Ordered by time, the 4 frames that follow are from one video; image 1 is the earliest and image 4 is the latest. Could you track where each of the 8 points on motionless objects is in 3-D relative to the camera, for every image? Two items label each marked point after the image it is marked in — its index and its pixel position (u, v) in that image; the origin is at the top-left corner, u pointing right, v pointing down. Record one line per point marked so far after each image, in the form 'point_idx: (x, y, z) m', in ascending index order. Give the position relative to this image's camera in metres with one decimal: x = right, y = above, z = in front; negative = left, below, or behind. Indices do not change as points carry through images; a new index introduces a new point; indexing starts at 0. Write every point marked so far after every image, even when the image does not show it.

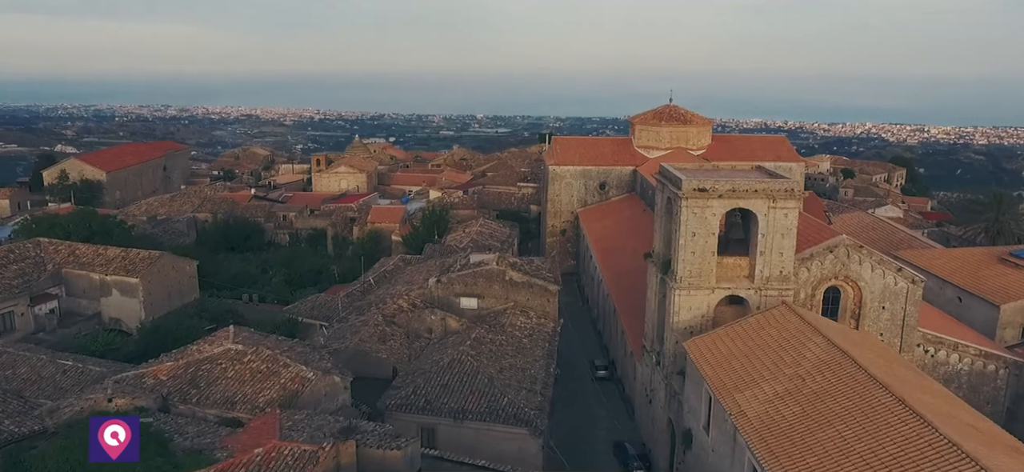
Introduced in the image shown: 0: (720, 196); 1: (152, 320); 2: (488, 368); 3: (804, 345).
0: (+3.2, +0.6, +10.1) m
1: (-8.0, -1.9, +14.8) m
2: (-0.4, -2.2, +11.0) m
3: (+3.8, -1.4, +8.7) m
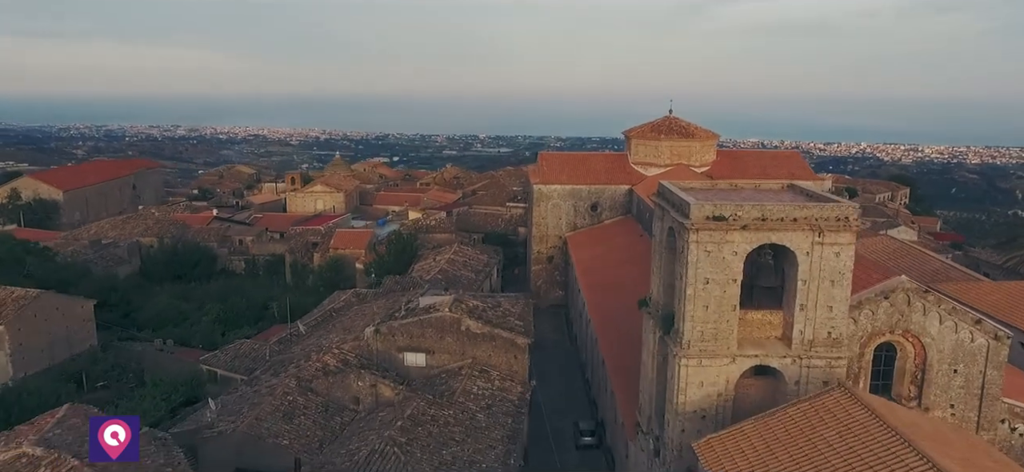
0: (+2.5, +0.1, +7.1) m
1: (-8.7, -2.5, +11.7) m
2: (-1.1, -2.7, +7.9) m
3: (+3.1, -1.9, +5.6) m
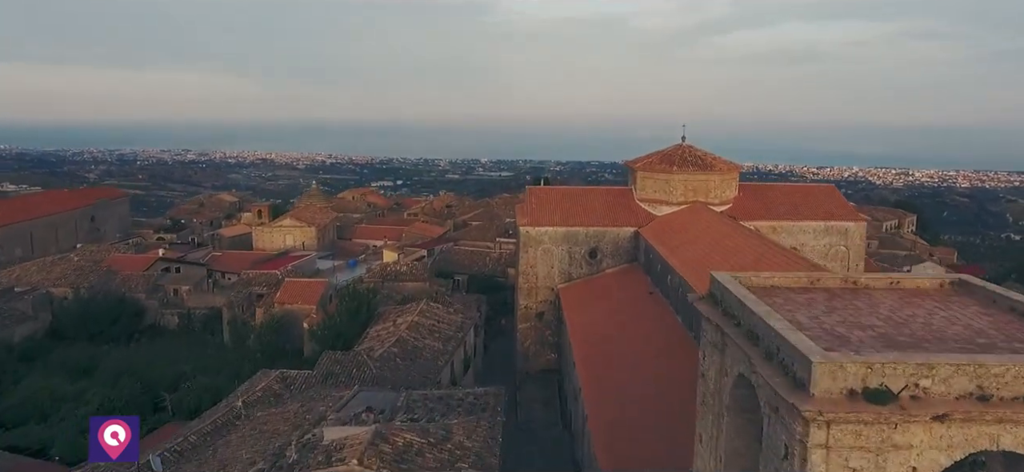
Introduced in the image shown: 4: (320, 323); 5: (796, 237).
0: (+2.0, -0.8, +3.1) m
1: (-9.2, -3.6, +7.6) m
2: (-1.6, -3.7, +3.8) m
3: (+2.6, -2.8, +1.5) m
4: (-5.2, -2.3, +18.2) m
5: (+8.3, 0.0, +19.6) m
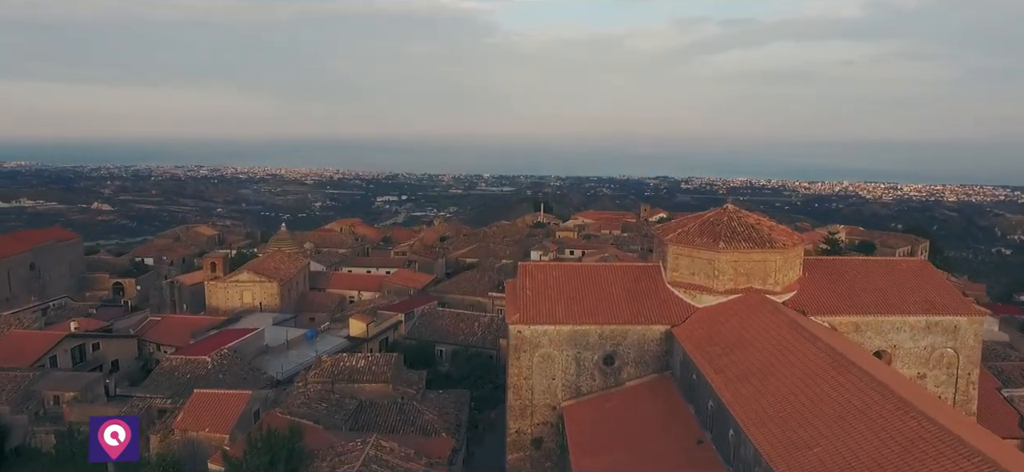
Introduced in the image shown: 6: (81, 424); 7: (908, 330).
0: (+1.7, -2.5, -2.2) m
1: (-9.5, -5.5, +2.2) m
2: (-1.9, -5.4, -1.6) m
3: (+2.3, -4.4, -3.8) m
4: (-5.5, -4.4, +12.8) m
5: (+8.0, -2.2, +14.3) m
6: (-10.5, -4.6, +16.3) m
7: (+8.5, -2.0, +14.3) m
